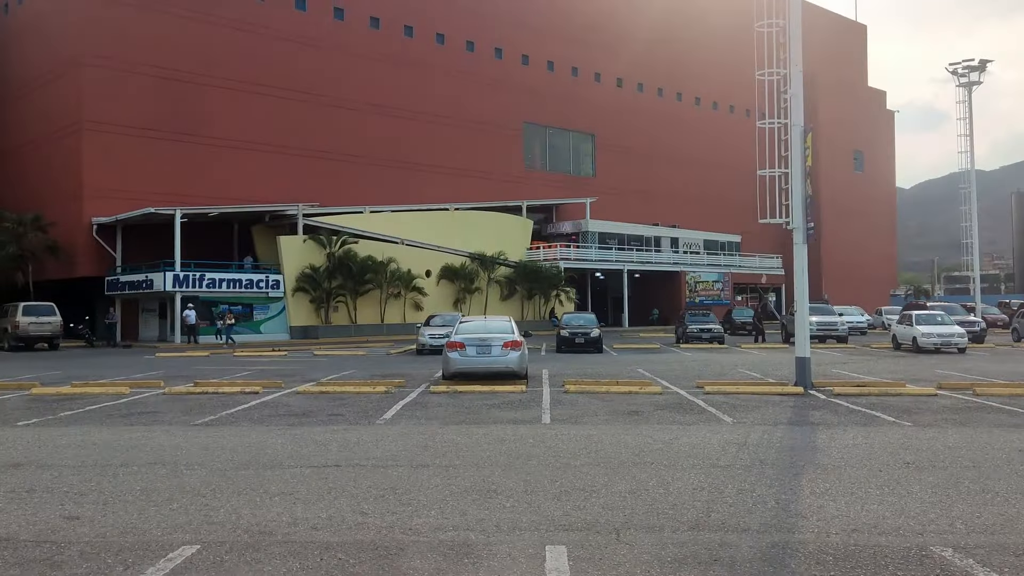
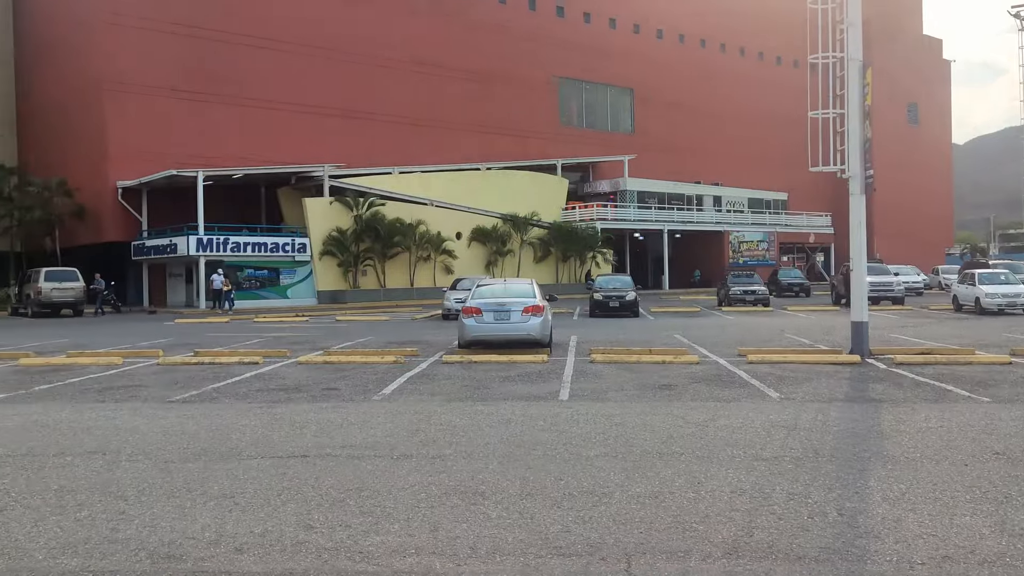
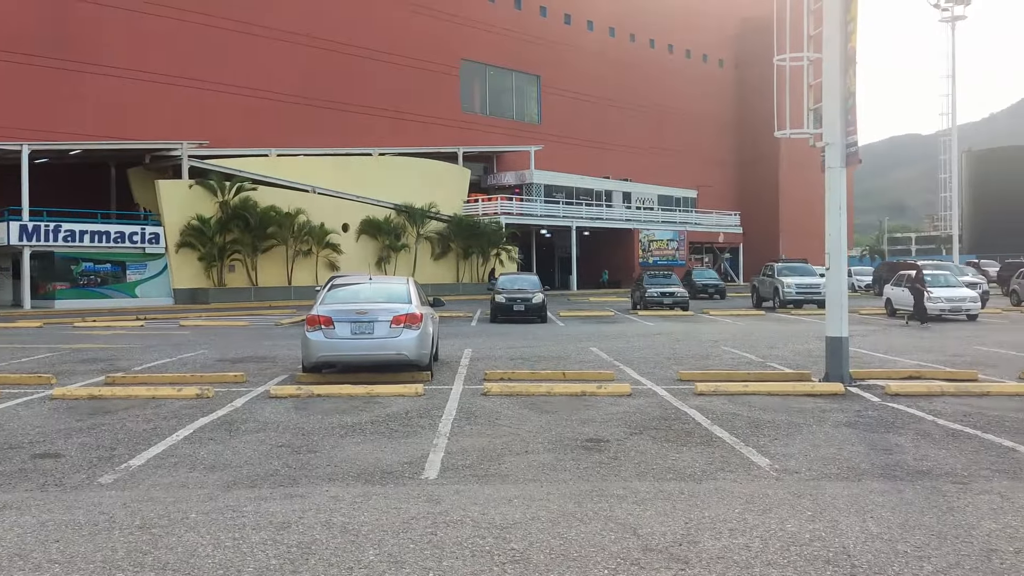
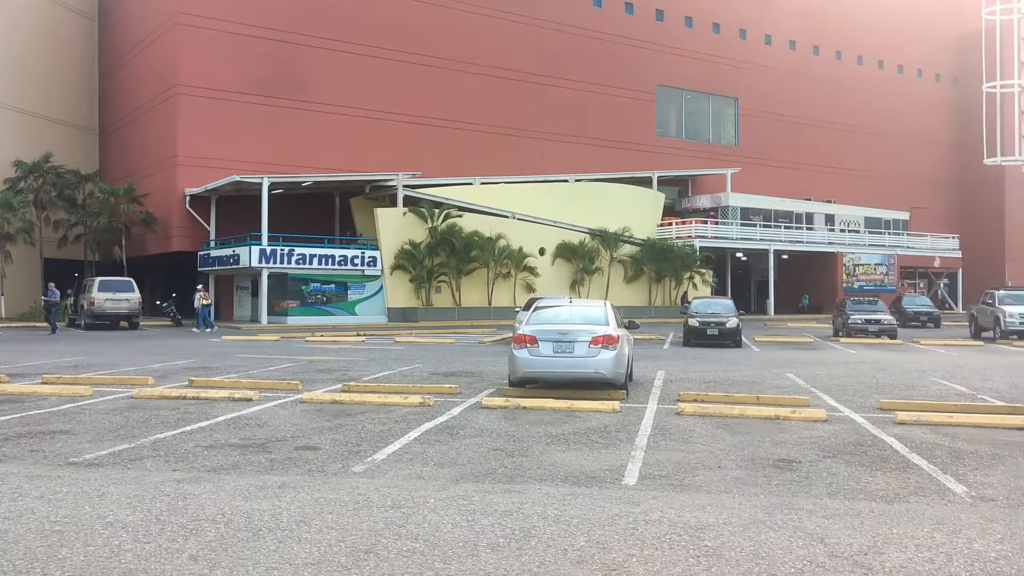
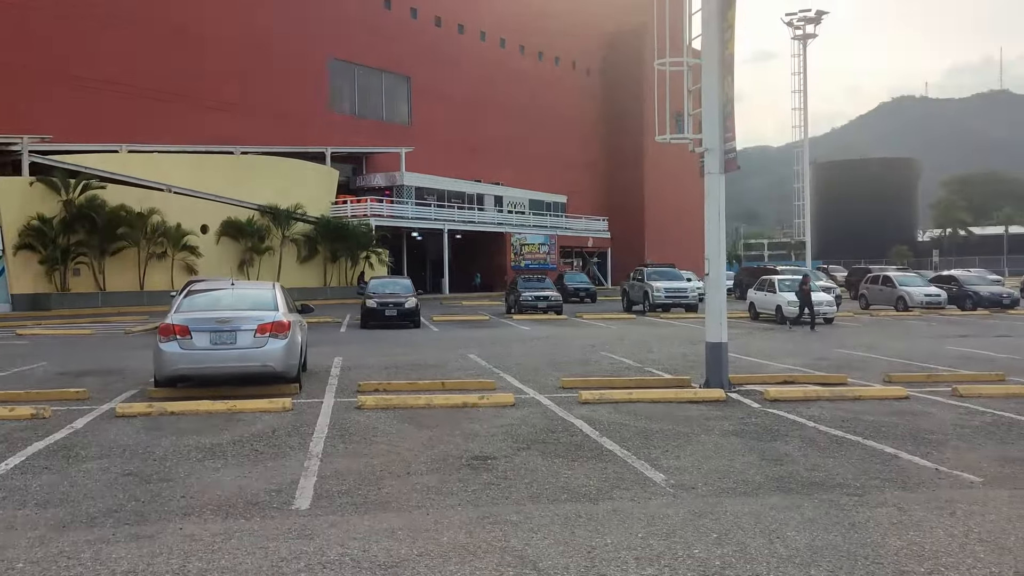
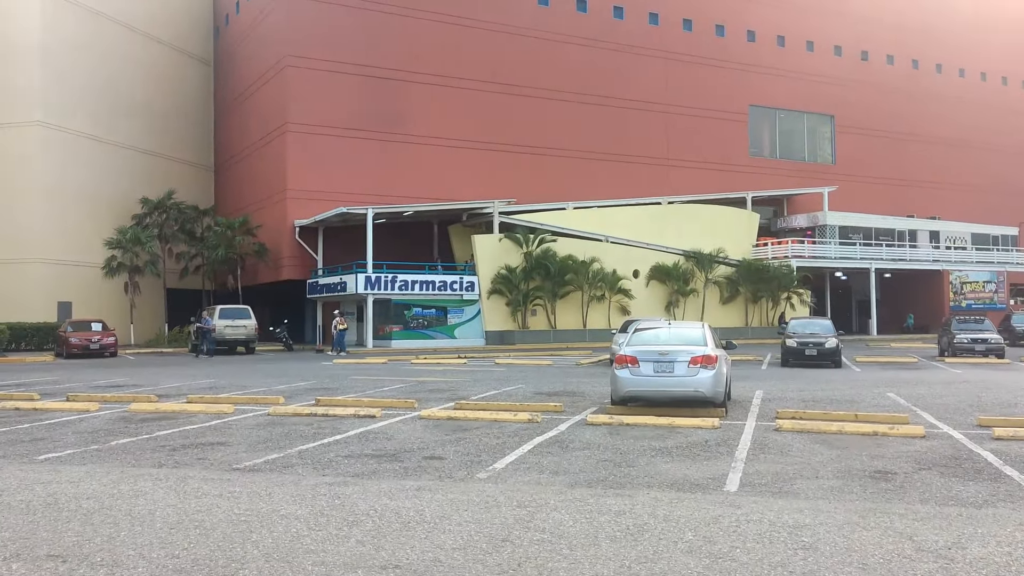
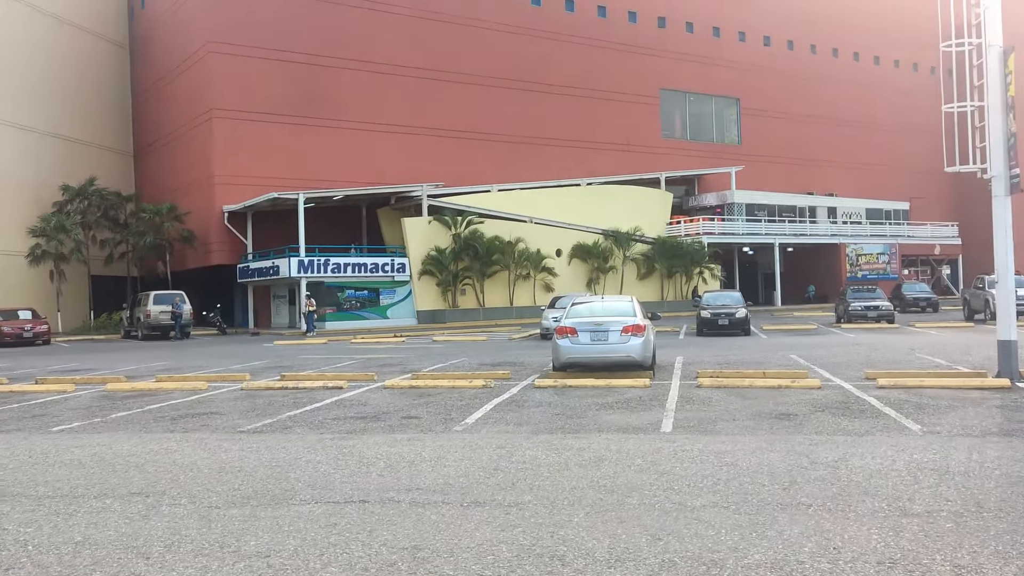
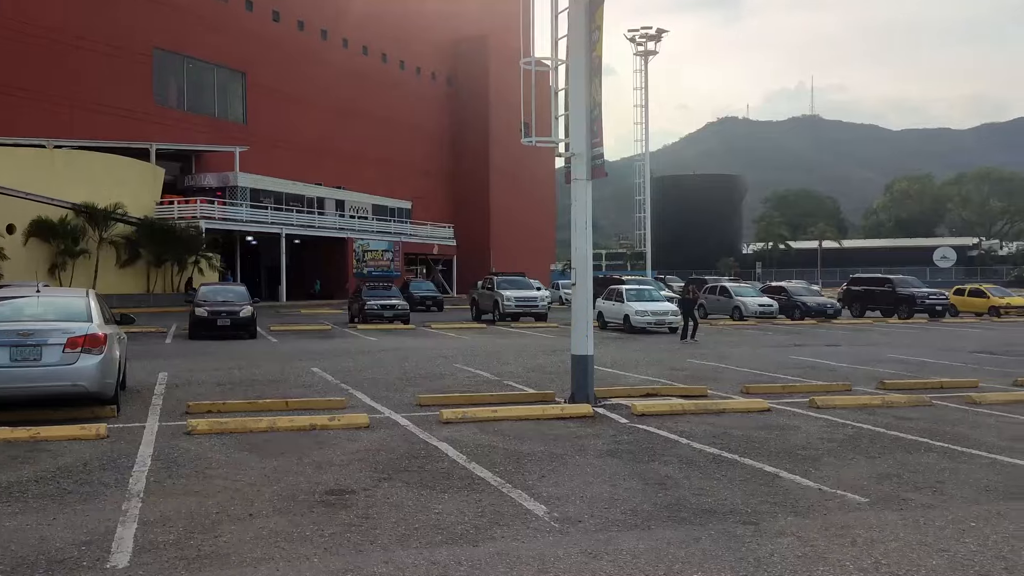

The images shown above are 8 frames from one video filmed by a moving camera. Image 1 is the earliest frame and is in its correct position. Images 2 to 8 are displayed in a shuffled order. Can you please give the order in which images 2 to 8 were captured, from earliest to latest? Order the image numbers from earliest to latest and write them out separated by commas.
2, 7, 6, 4, 3, 5, 8
